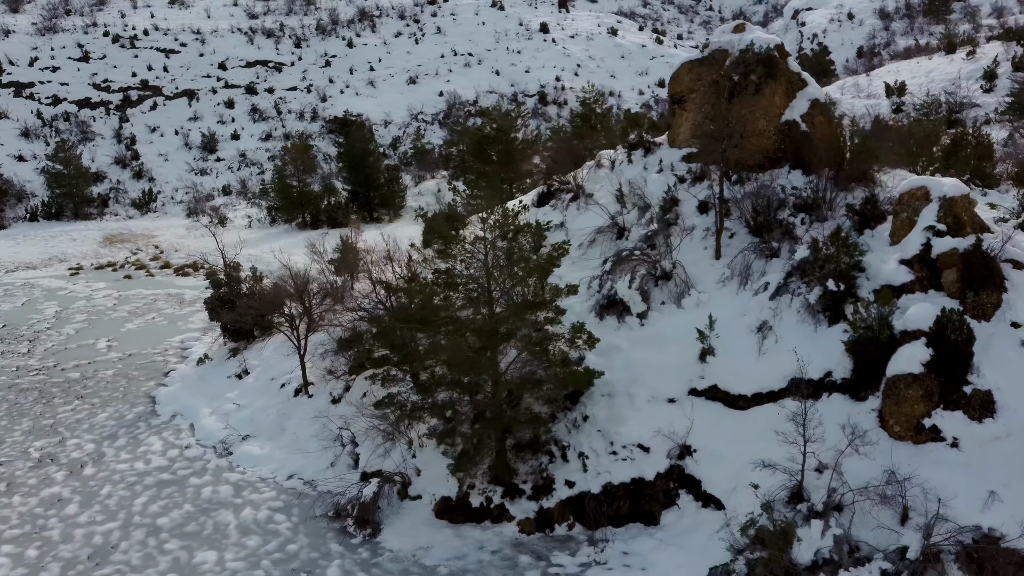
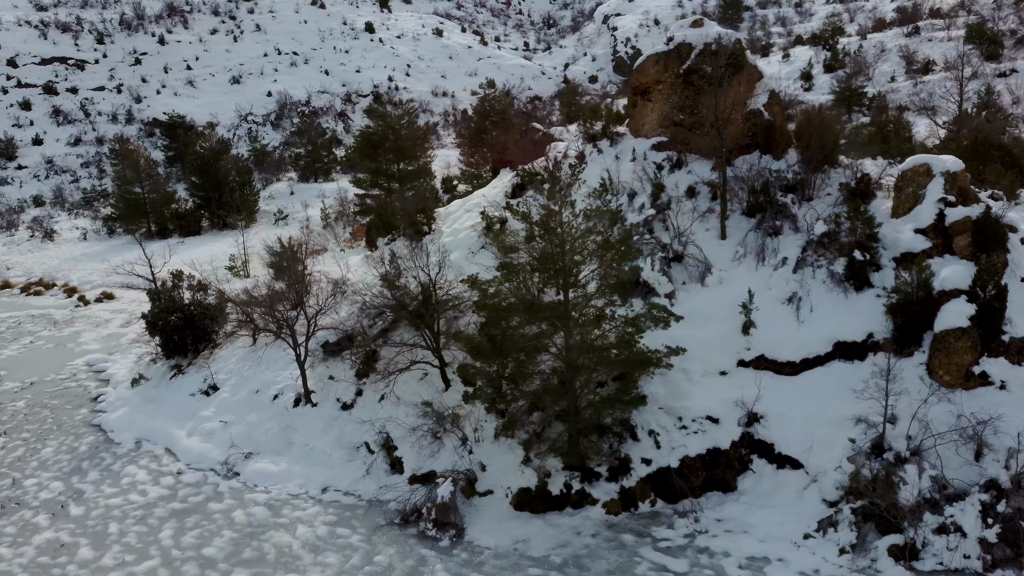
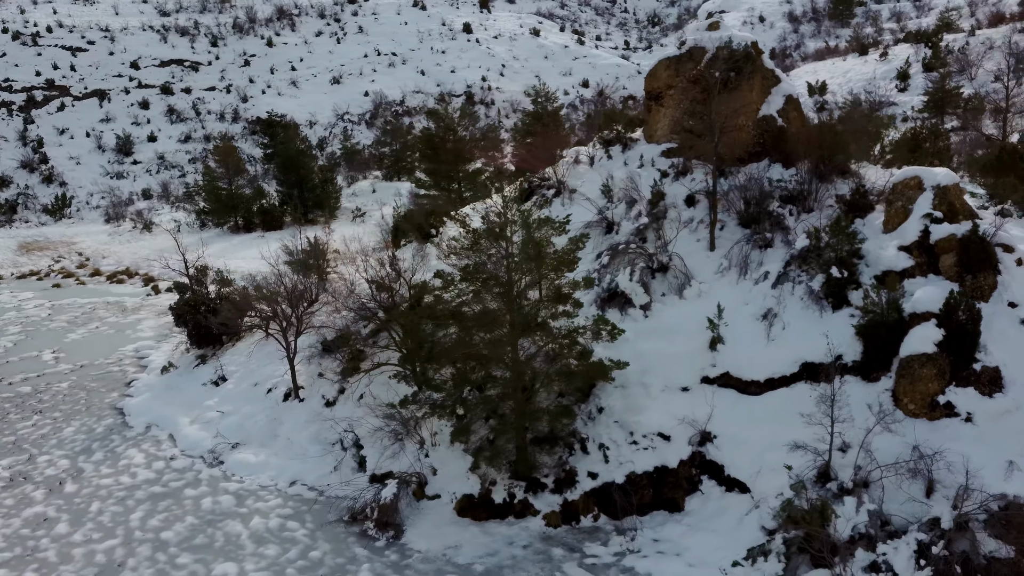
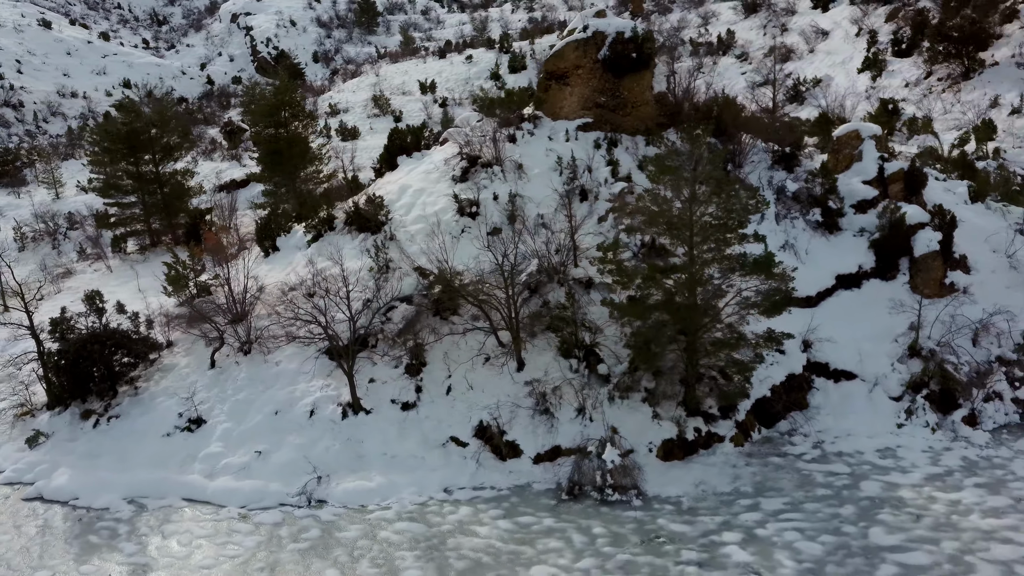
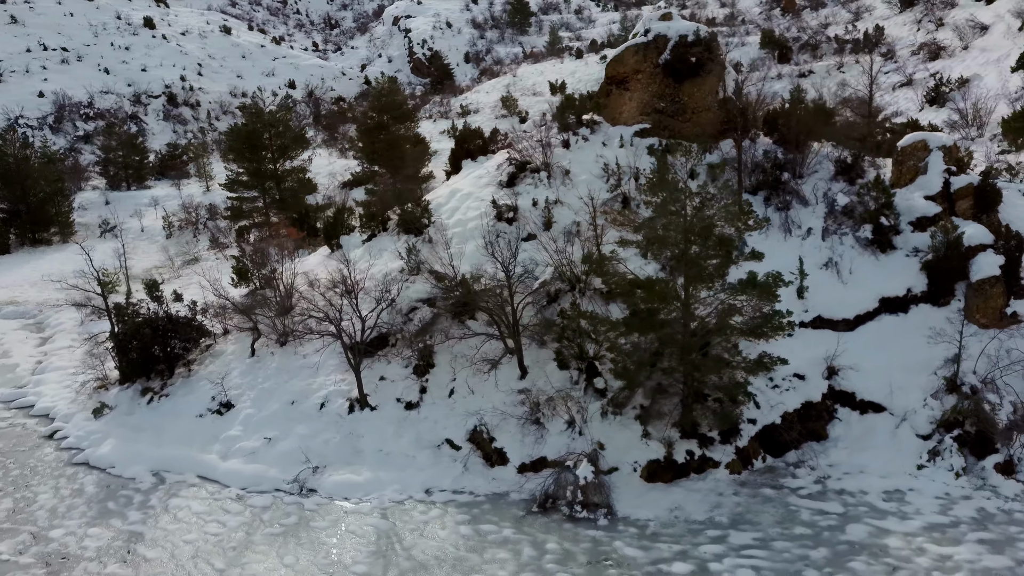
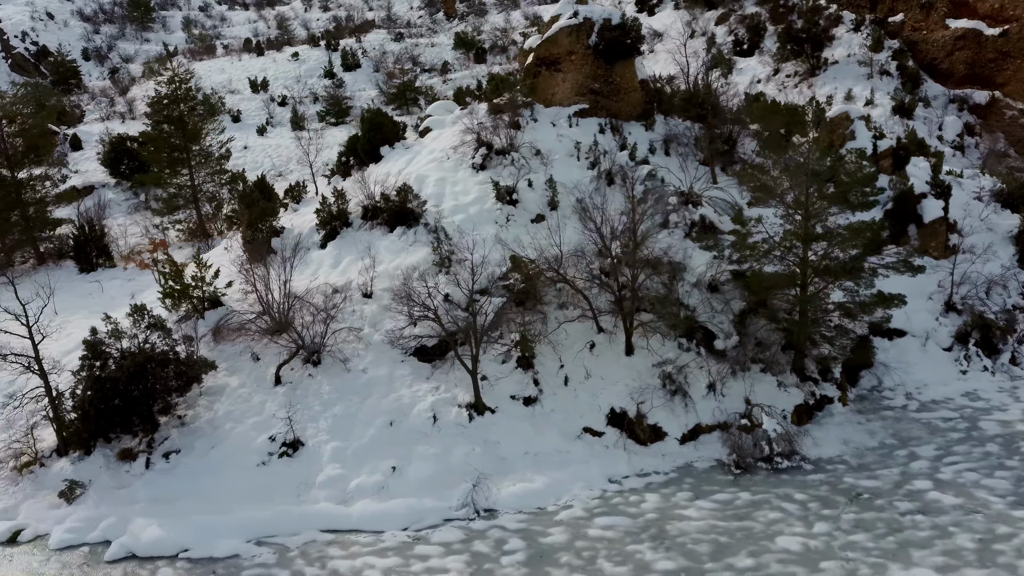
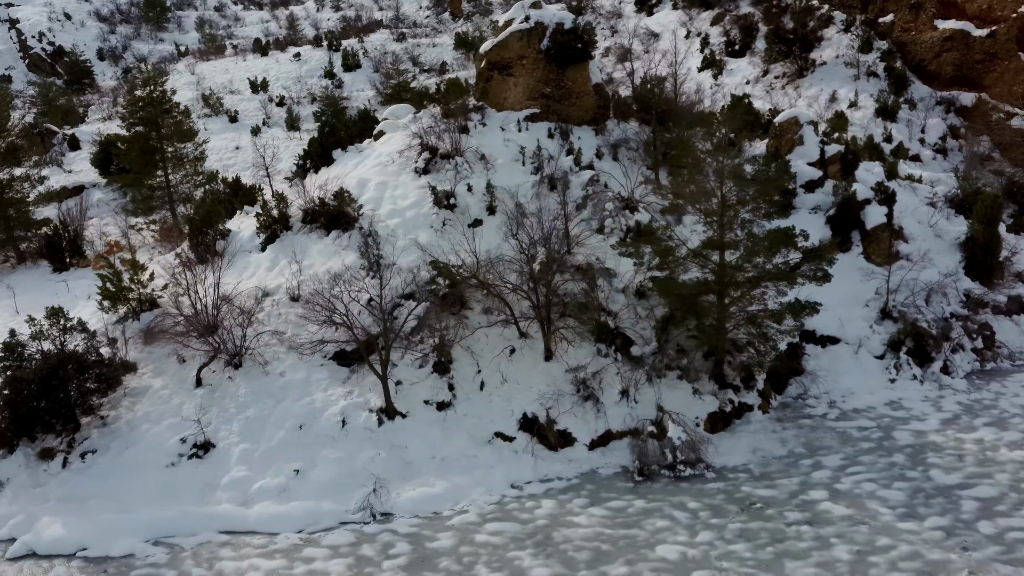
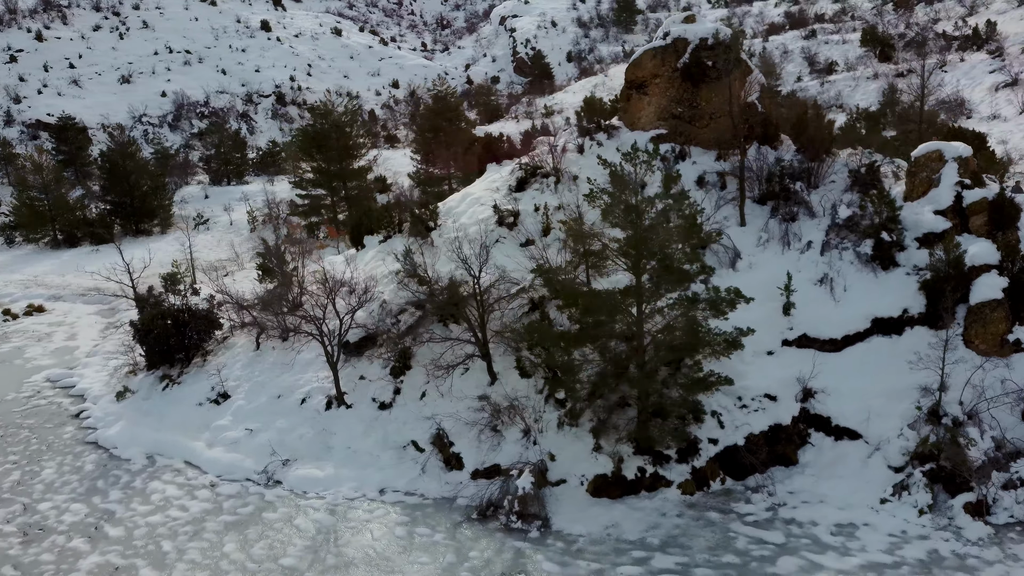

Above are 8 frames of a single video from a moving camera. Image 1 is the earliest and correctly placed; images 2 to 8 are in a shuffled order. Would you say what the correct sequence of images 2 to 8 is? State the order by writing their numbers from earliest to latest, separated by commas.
3, 2, 8, 5, 4, 7, 6
